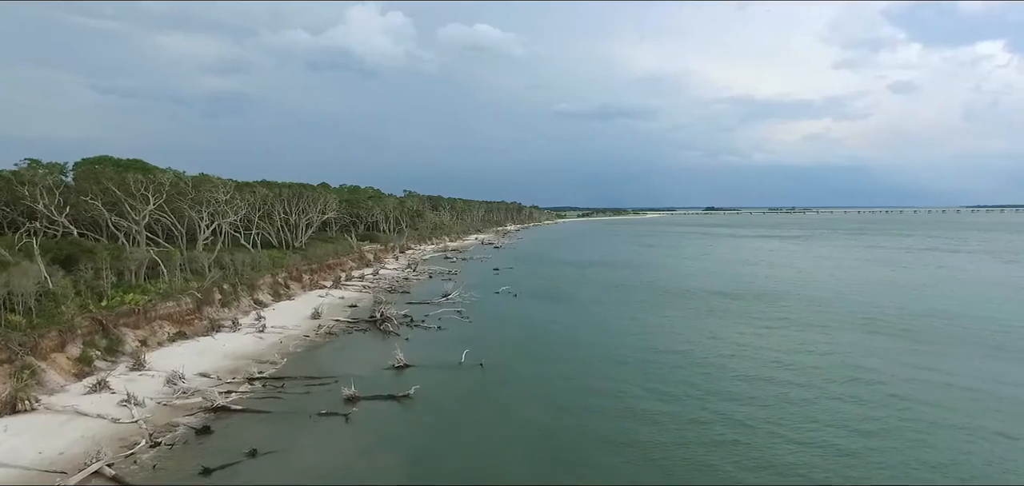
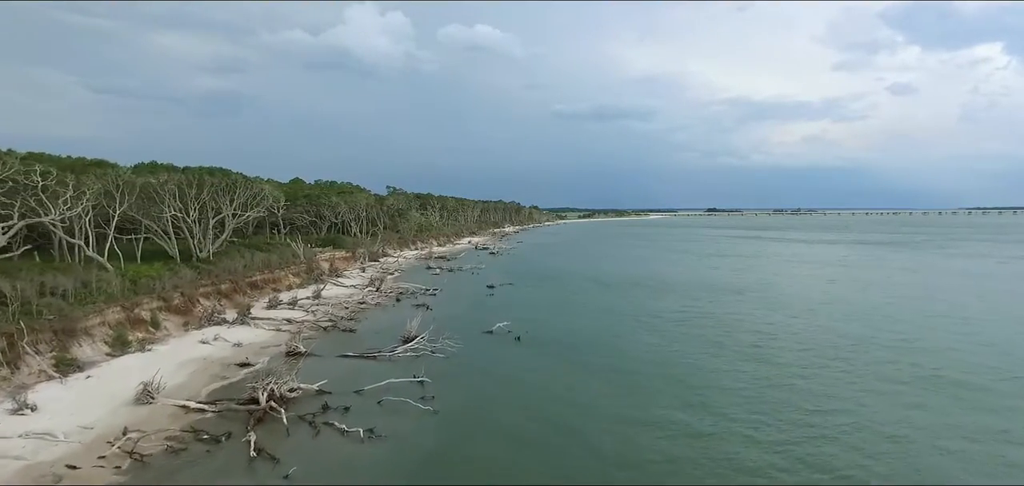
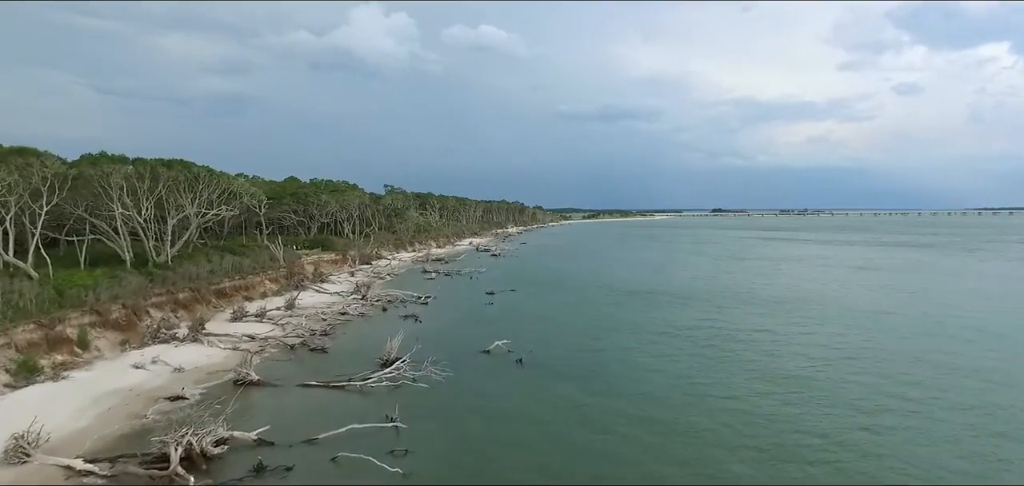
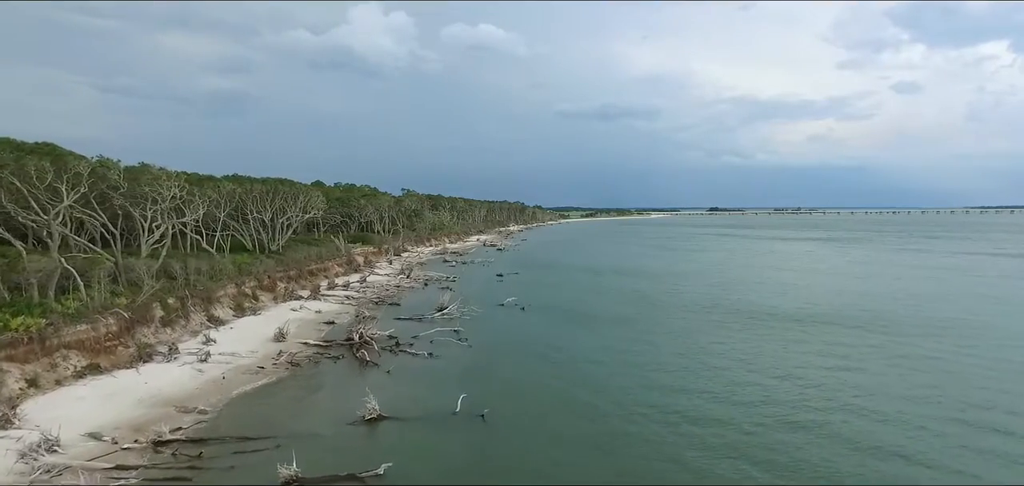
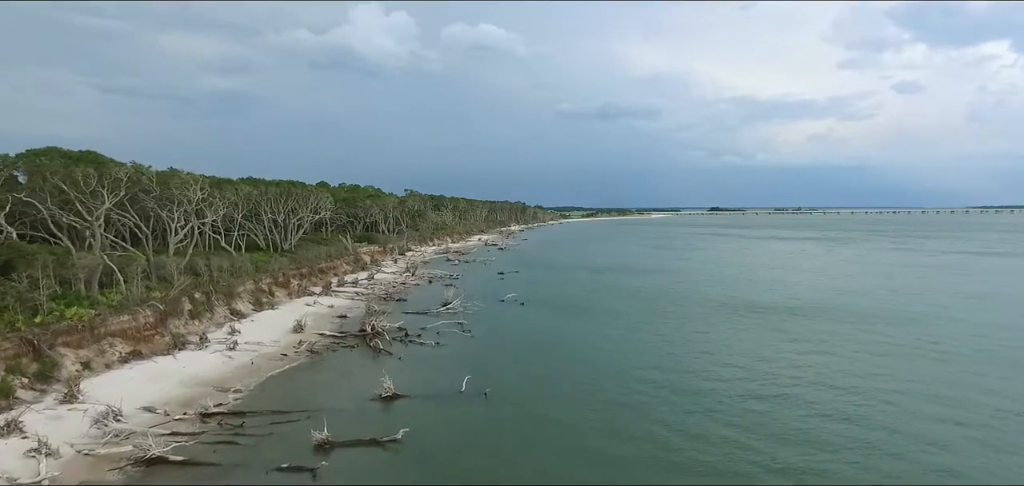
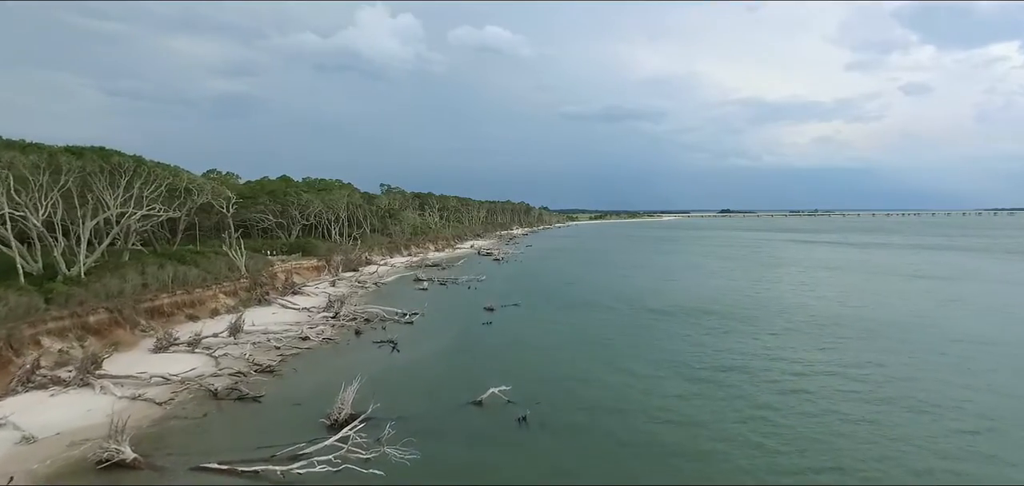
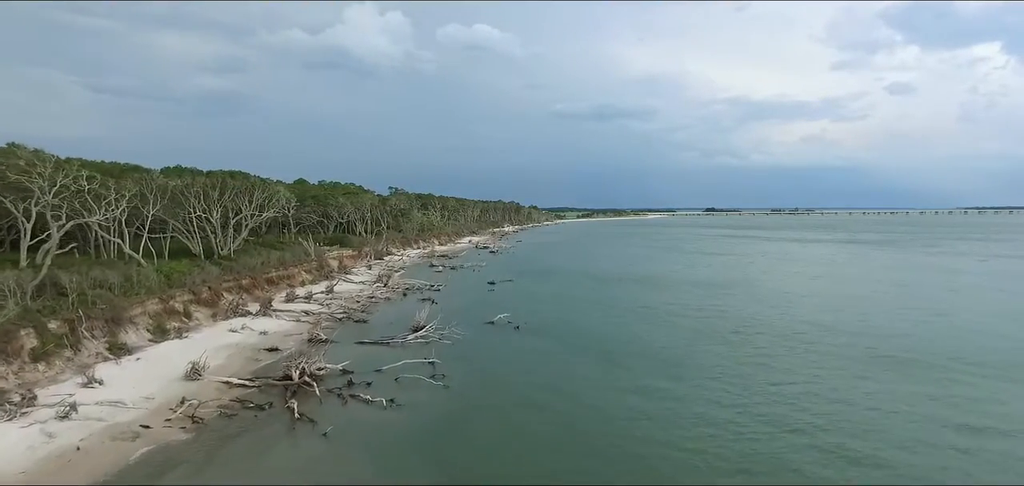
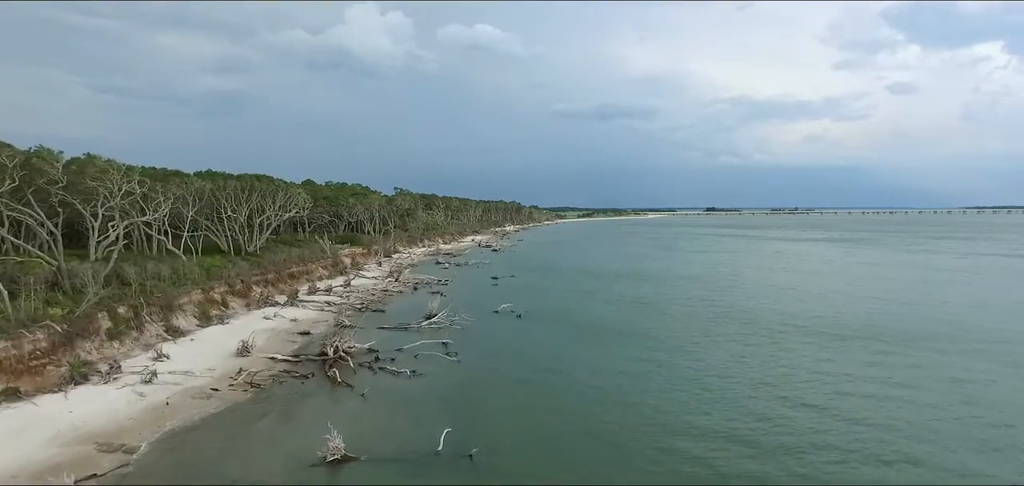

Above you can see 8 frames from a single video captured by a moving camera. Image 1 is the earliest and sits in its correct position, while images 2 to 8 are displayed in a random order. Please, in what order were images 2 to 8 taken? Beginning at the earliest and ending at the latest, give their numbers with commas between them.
5, 4, 8, 7, 2, 3, 6
